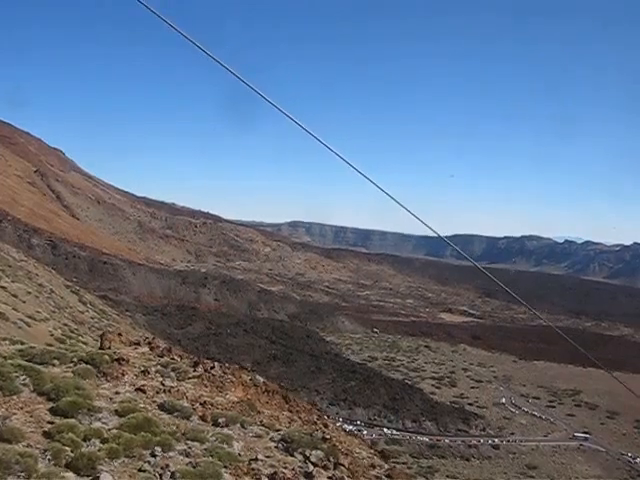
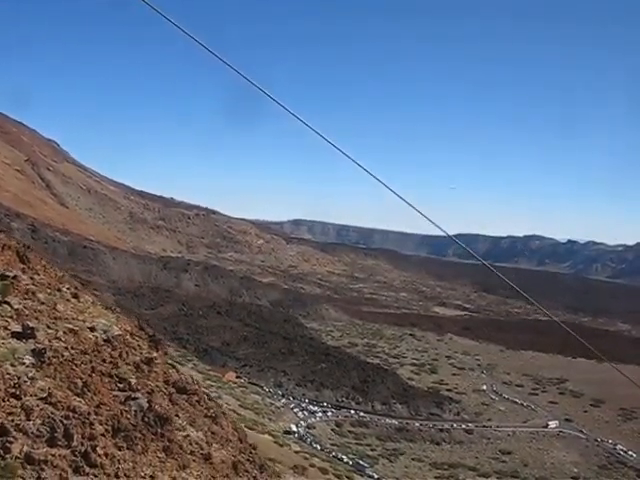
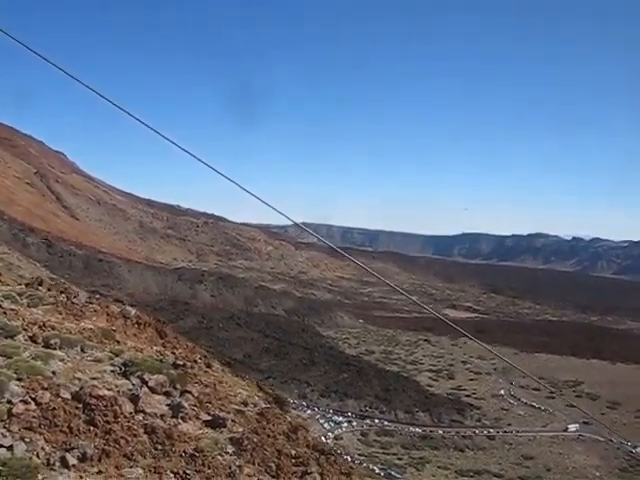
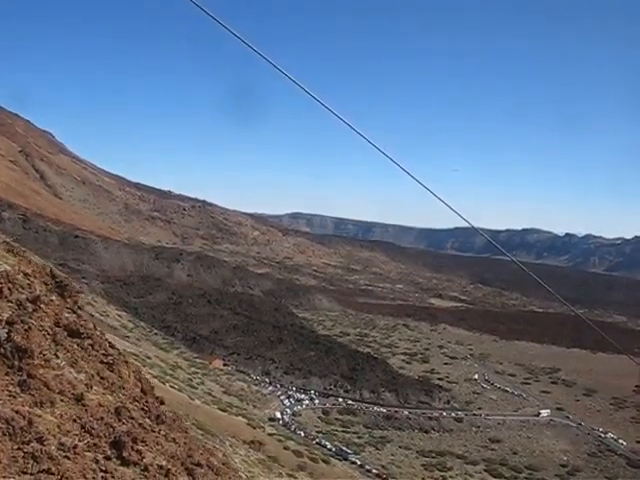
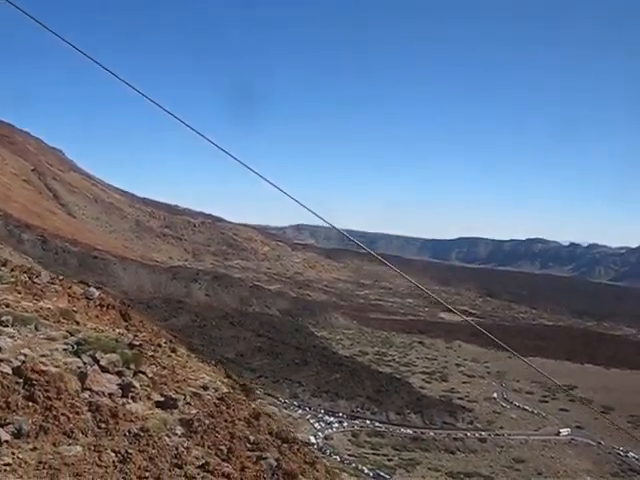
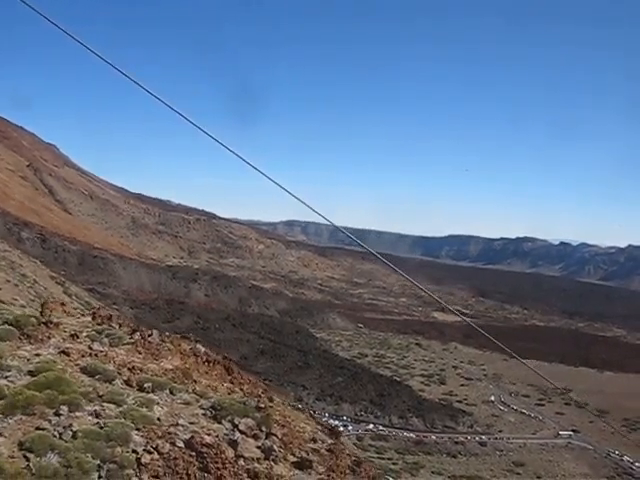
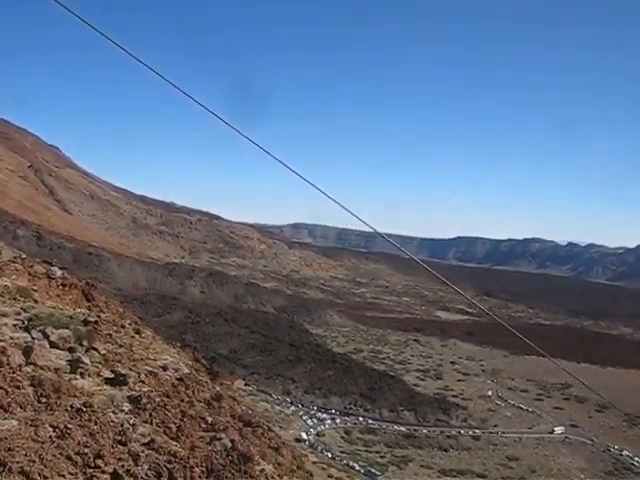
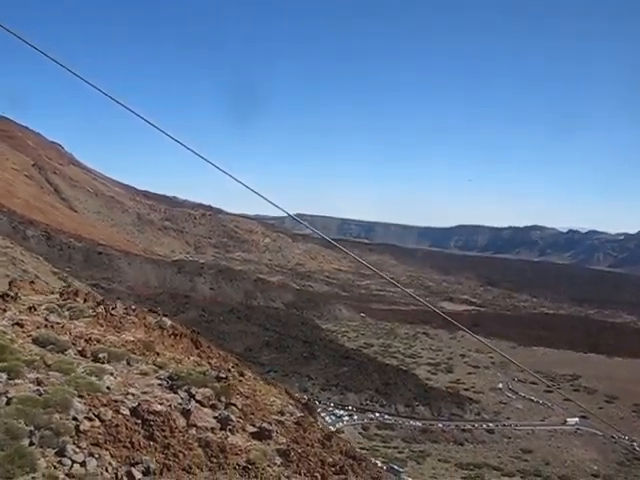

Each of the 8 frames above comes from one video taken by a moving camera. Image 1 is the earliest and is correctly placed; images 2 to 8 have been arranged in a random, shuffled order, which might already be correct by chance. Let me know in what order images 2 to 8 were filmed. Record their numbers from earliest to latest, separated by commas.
6, 8, 3, 5, 7, 2, 4
